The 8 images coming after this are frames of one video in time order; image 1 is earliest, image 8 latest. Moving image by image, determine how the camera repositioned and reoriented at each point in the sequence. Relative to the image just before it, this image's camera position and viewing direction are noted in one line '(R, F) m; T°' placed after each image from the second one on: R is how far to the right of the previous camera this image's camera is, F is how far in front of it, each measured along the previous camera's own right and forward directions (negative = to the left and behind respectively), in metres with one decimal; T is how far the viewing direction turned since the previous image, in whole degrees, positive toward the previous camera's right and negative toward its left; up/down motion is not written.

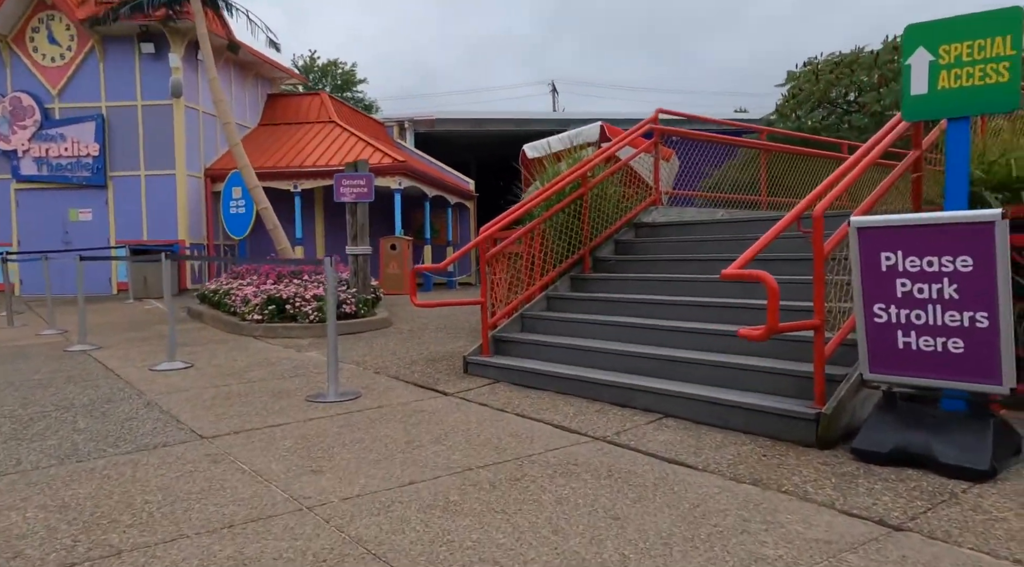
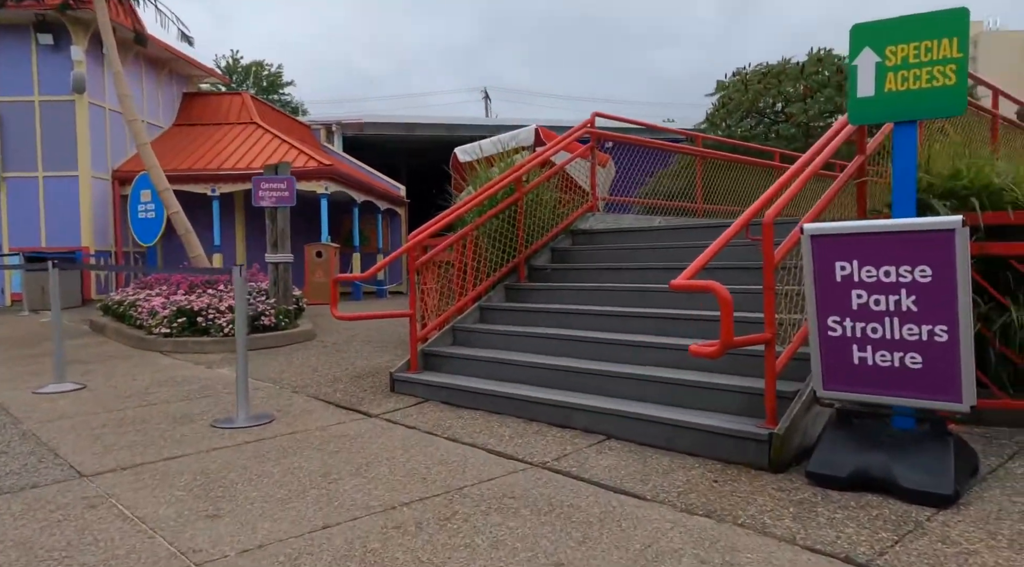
(0.0, +0.3) m; +5°
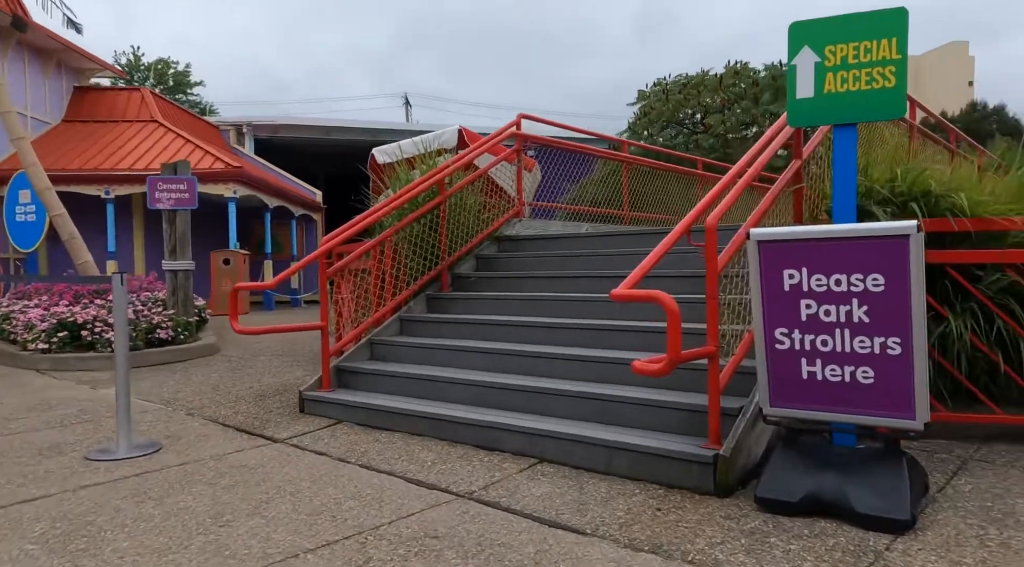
(0.0, +0.3) m; +6°
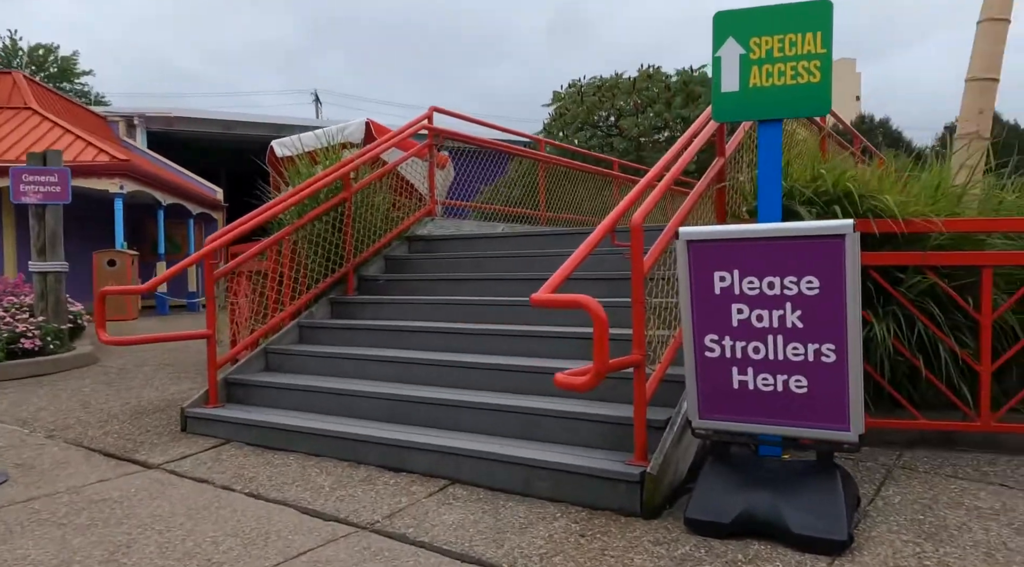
(0.0, +0.3) m; +7°
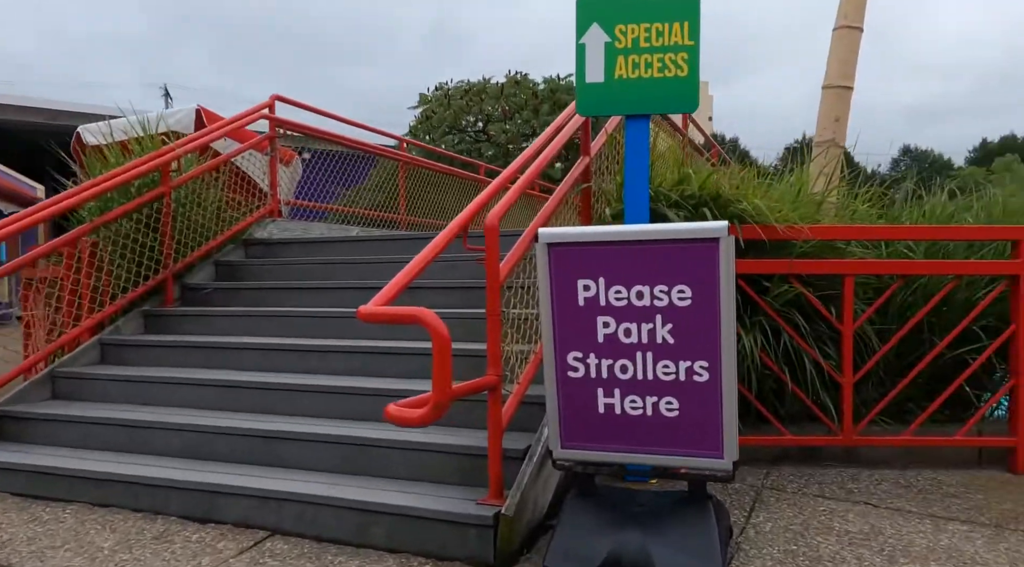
(+0.1, +0.4) m; +10°
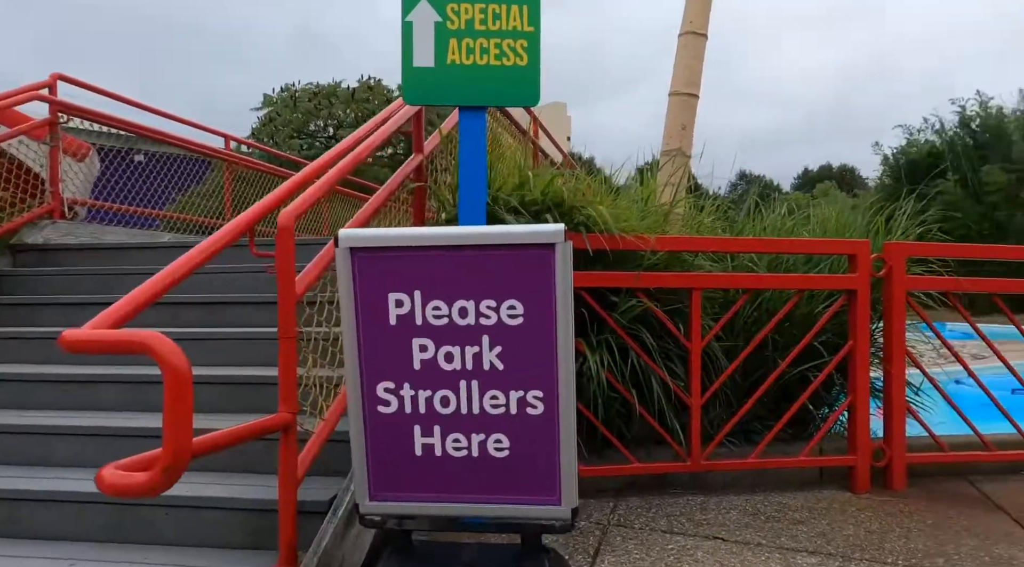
(+0.2, +0.4) m; +11°
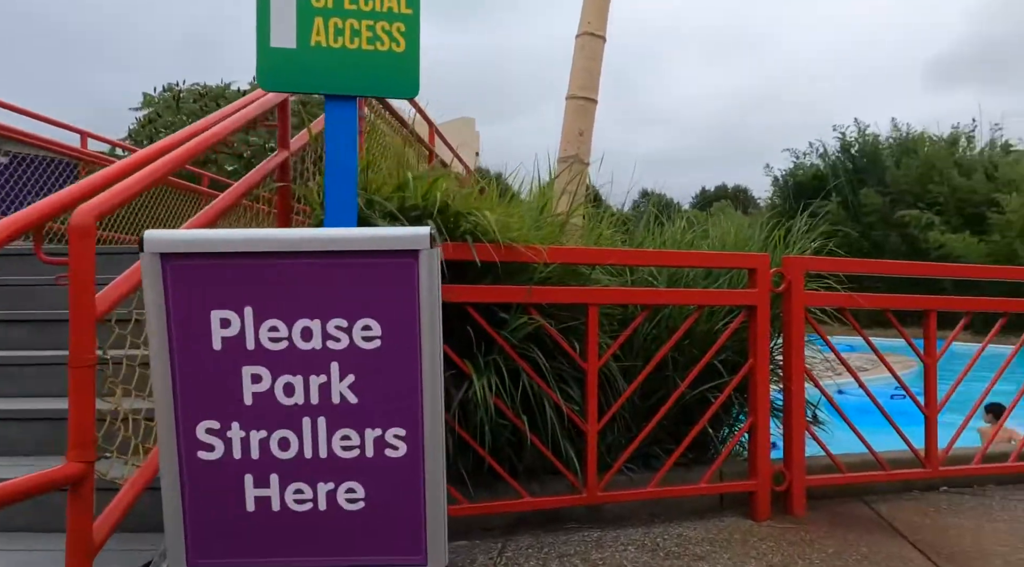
(+0.1, +0.3) m; +7°
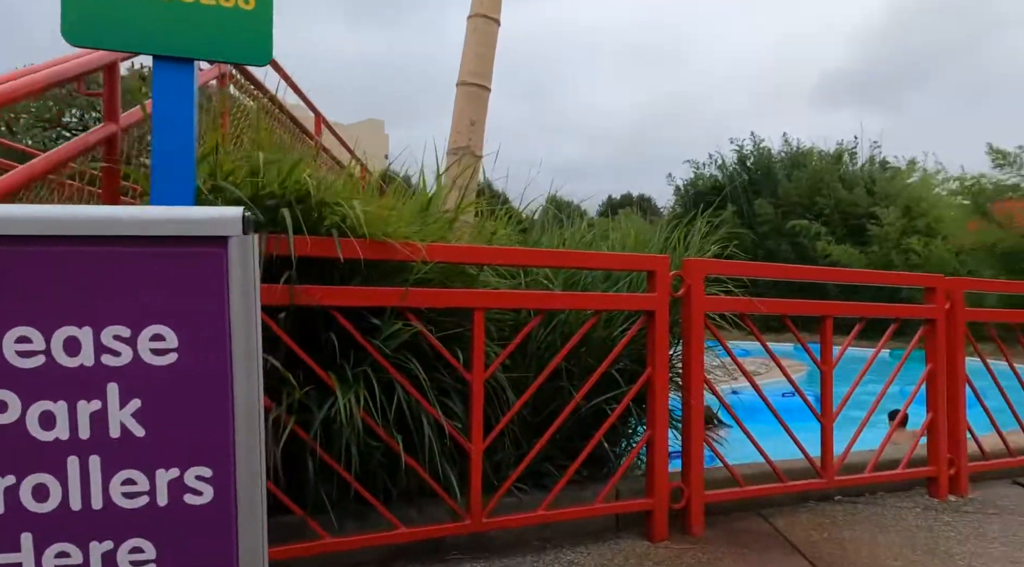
(+0.1, +0.3) m; +7°
